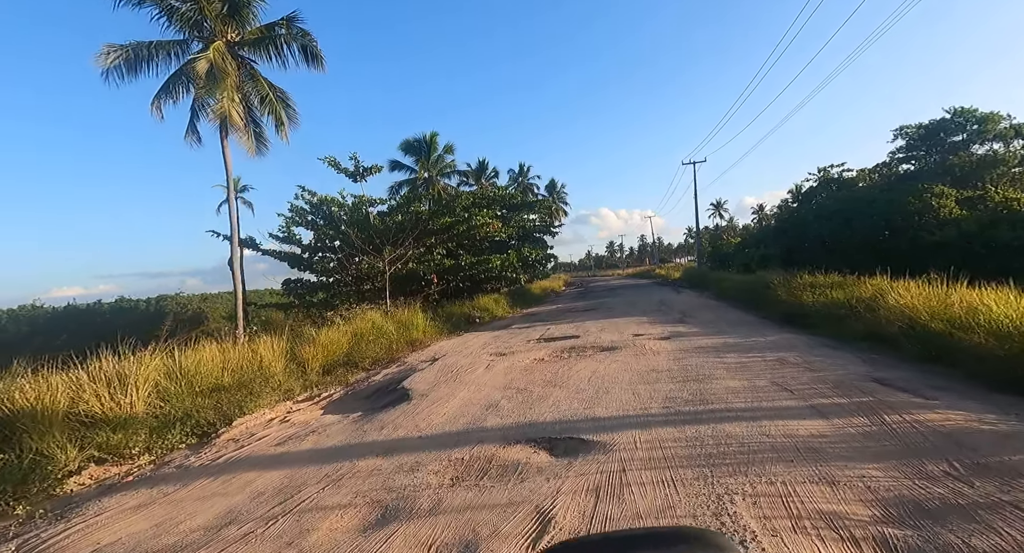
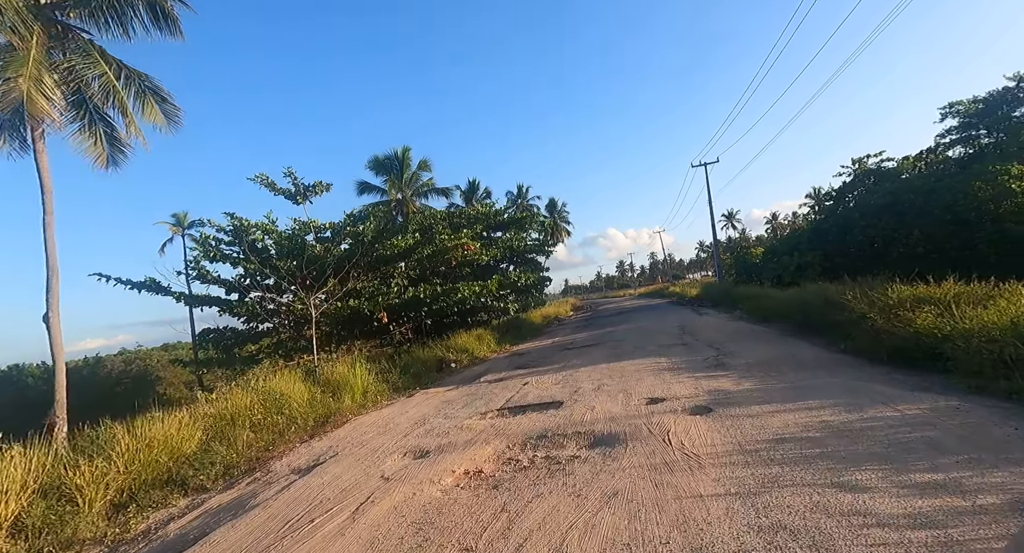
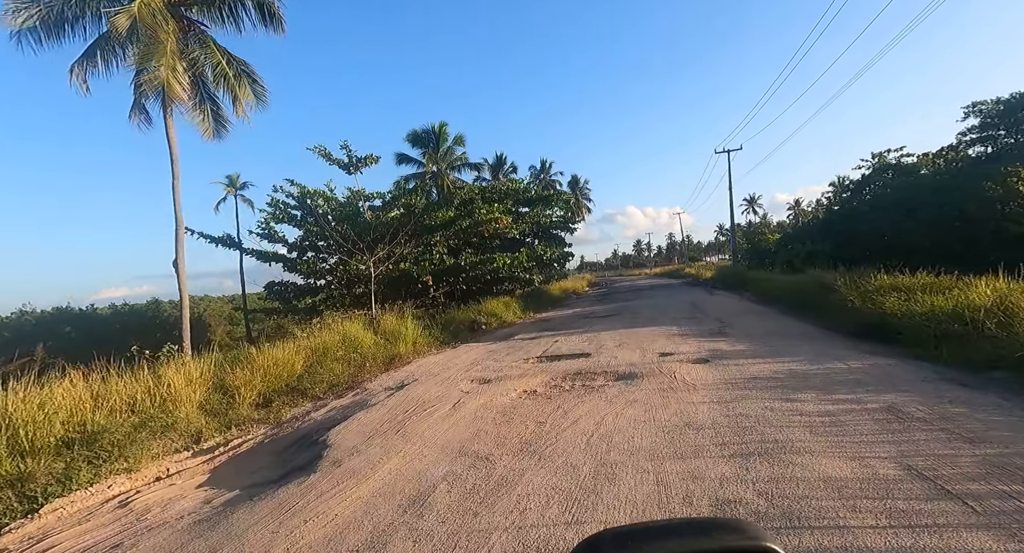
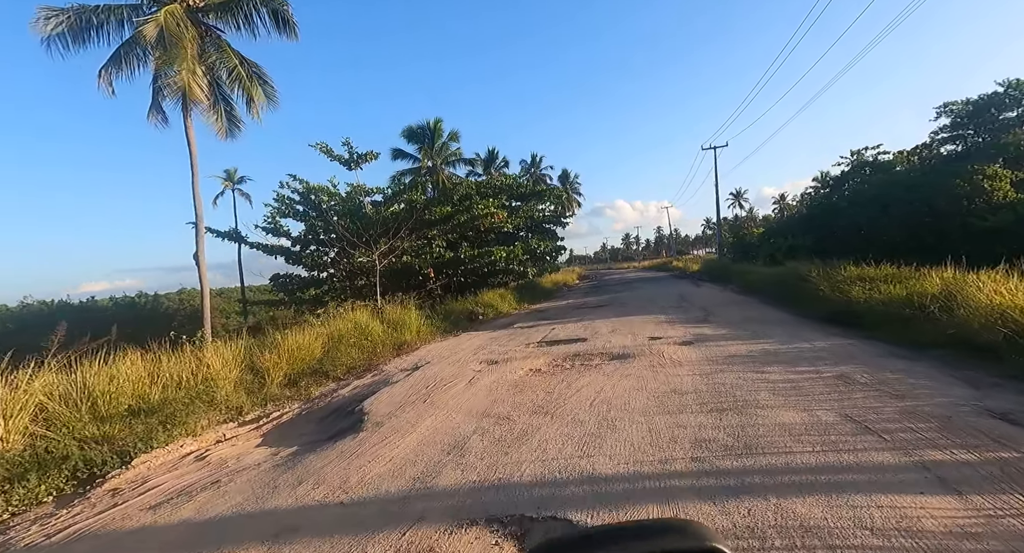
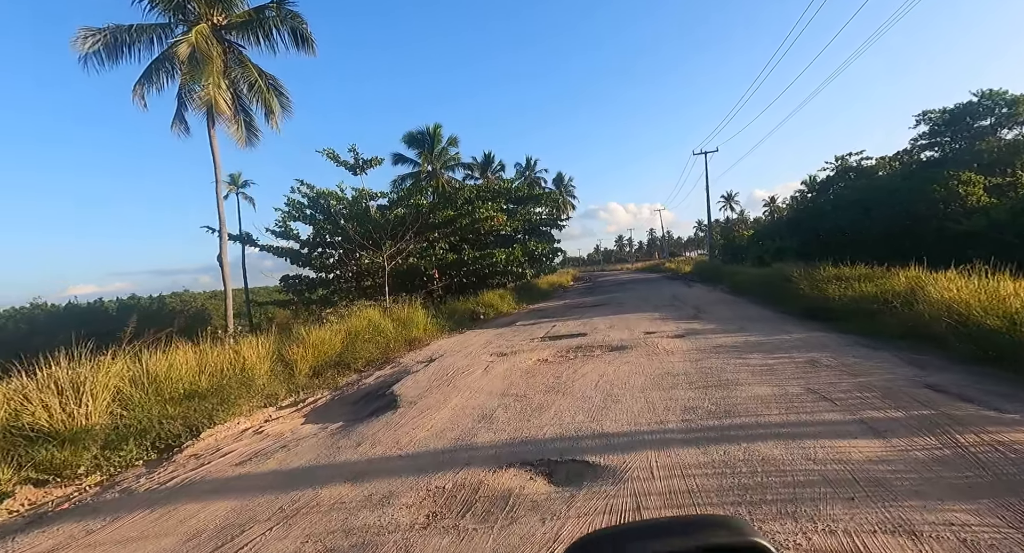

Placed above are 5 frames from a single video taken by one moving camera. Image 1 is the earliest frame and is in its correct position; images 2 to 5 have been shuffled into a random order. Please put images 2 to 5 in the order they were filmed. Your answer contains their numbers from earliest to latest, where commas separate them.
5, 4, 3, 2
